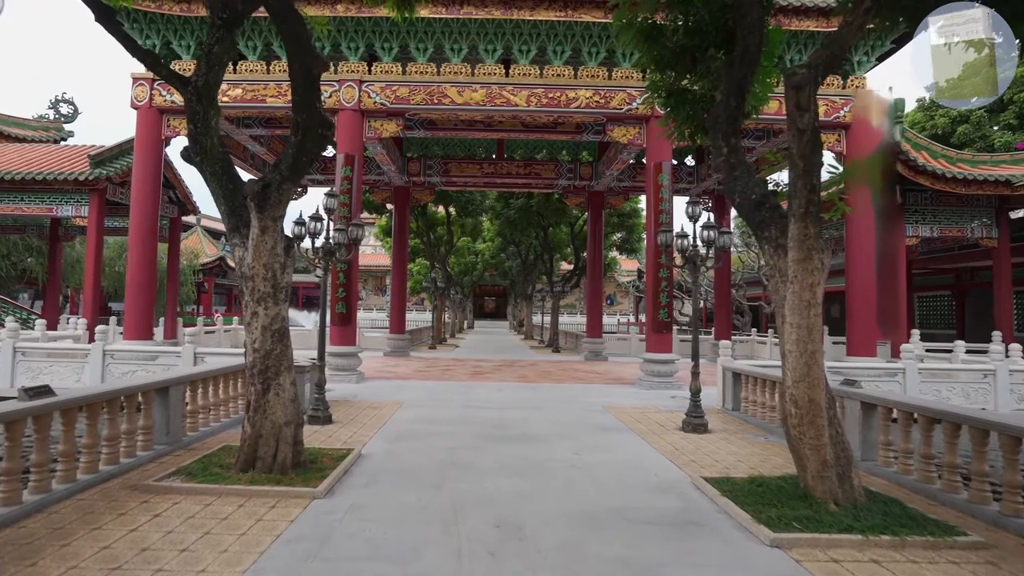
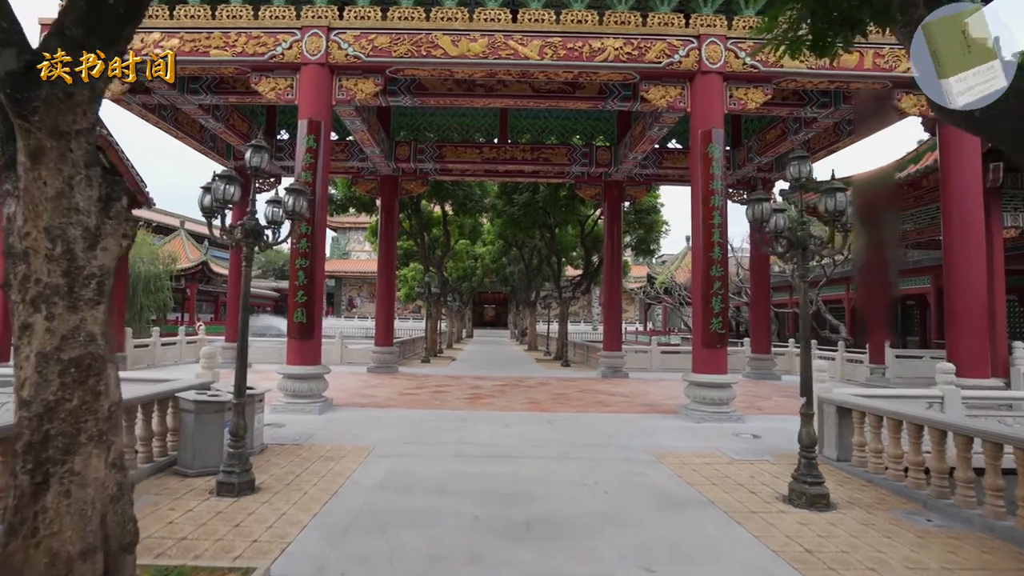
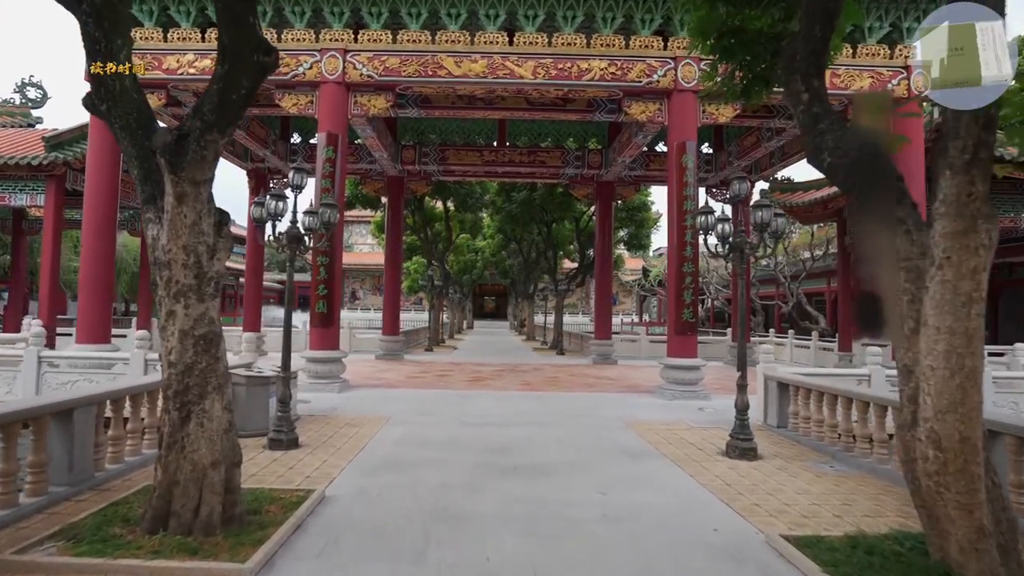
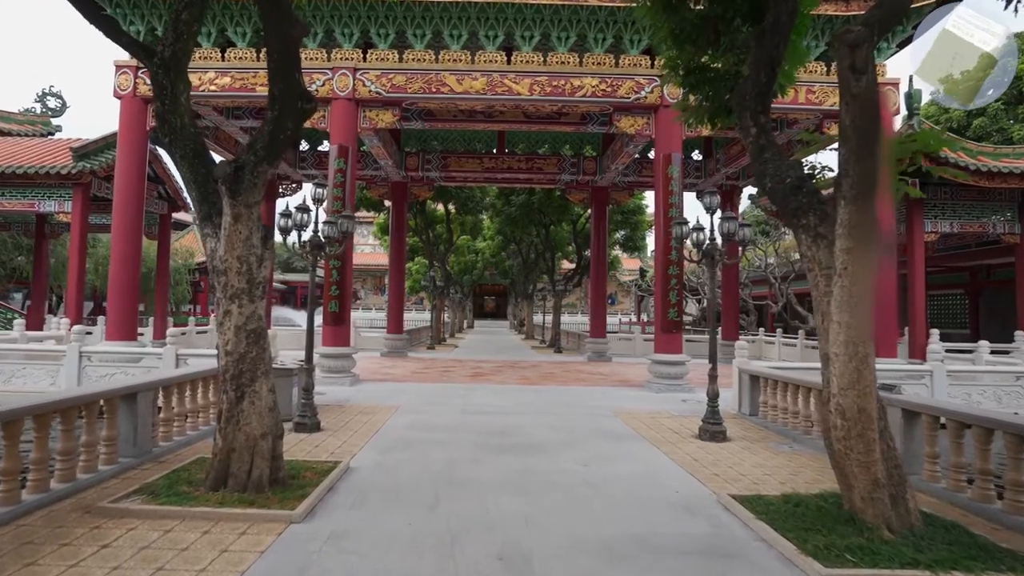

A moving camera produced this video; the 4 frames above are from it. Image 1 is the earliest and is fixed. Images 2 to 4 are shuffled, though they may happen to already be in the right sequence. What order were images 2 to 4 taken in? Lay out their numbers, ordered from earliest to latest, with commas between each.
4, 3, 2
